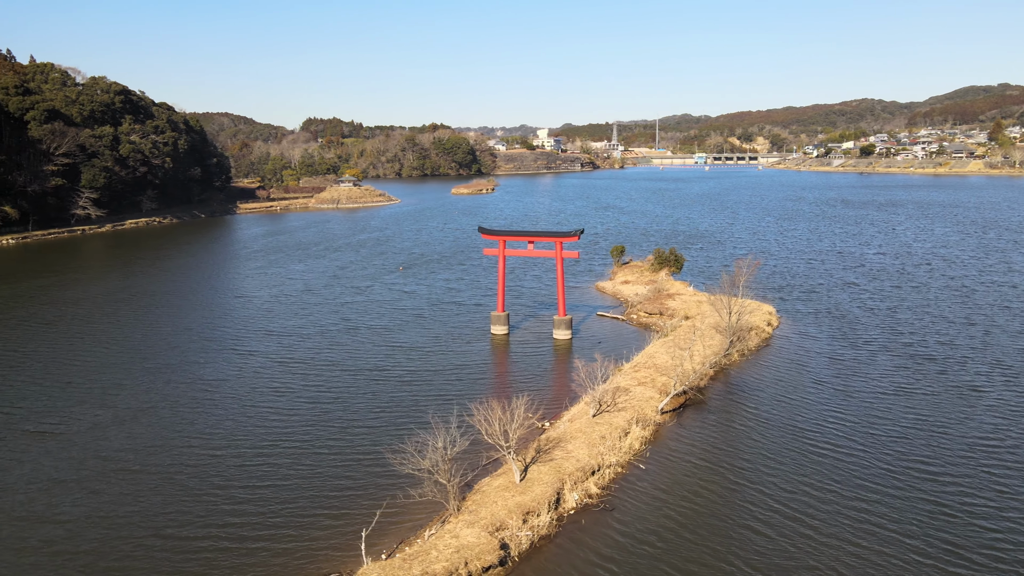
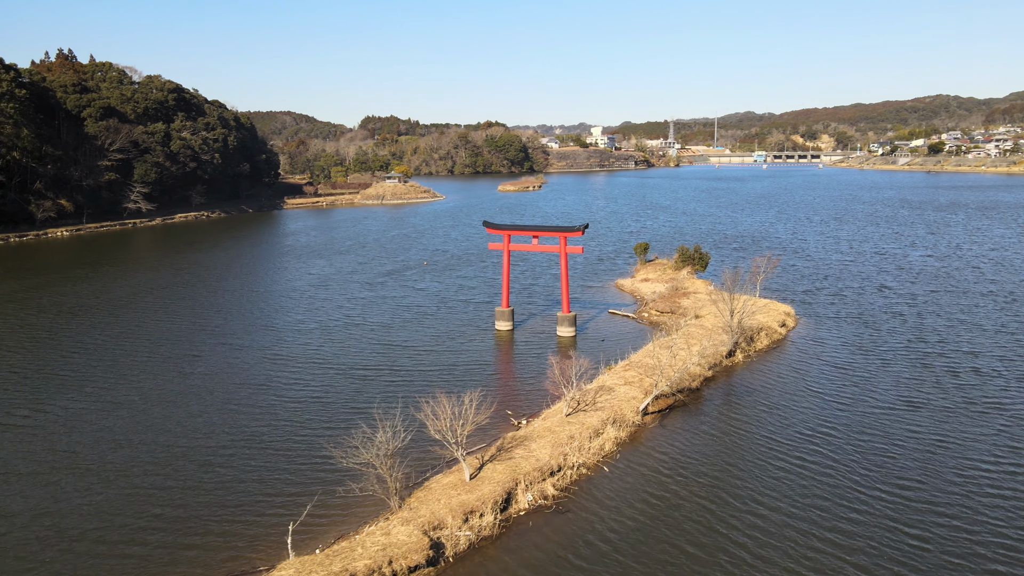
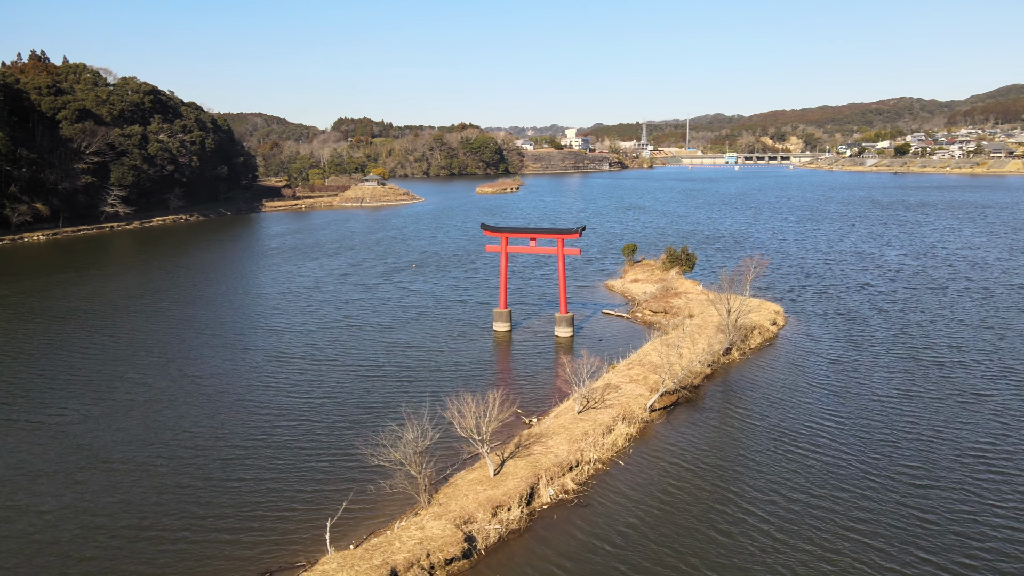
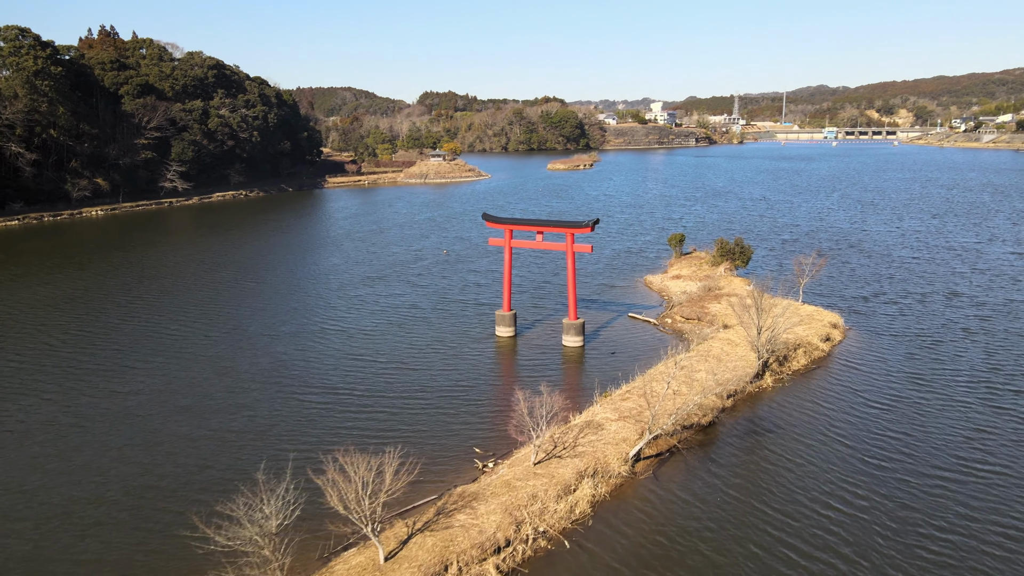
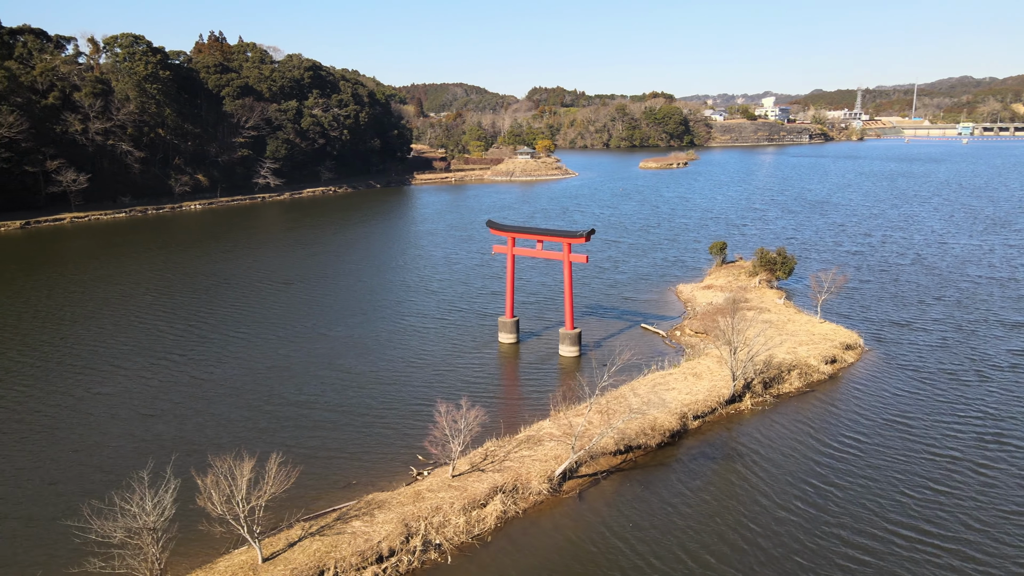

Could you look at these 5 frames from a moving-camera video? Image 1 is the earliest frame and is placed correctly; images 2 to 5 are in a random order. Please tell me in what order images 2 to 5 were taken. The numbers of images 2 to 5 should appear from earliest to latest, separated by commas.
3, 2, 4, 5
